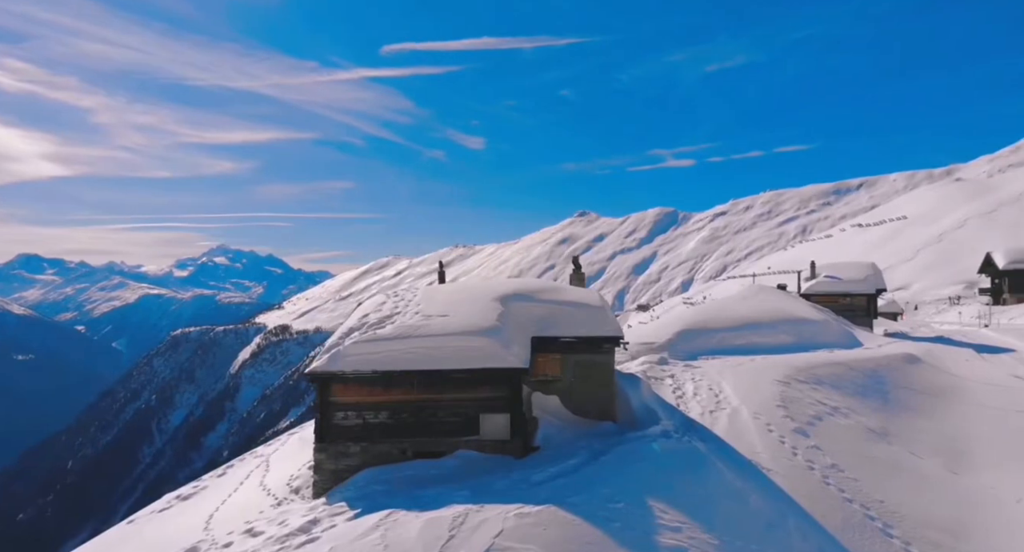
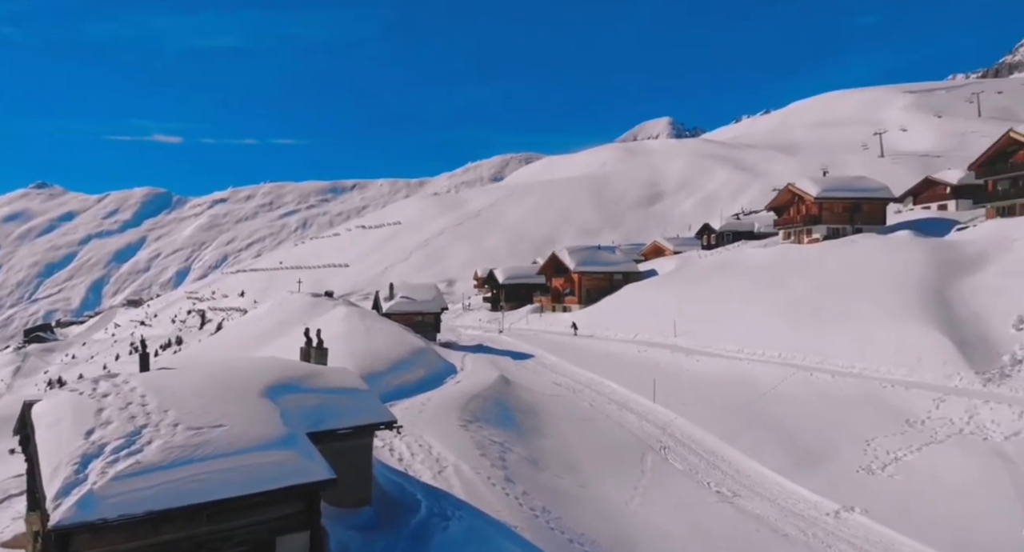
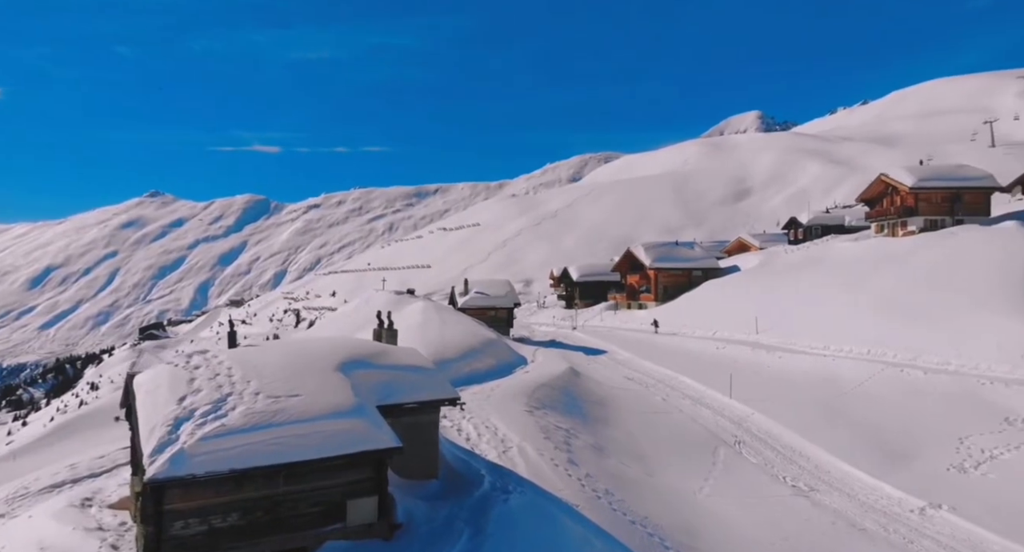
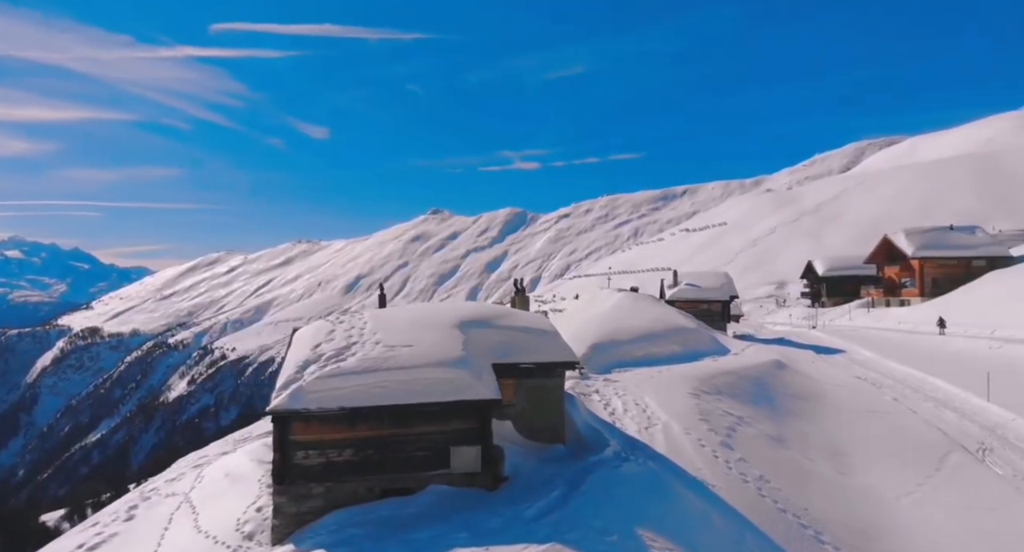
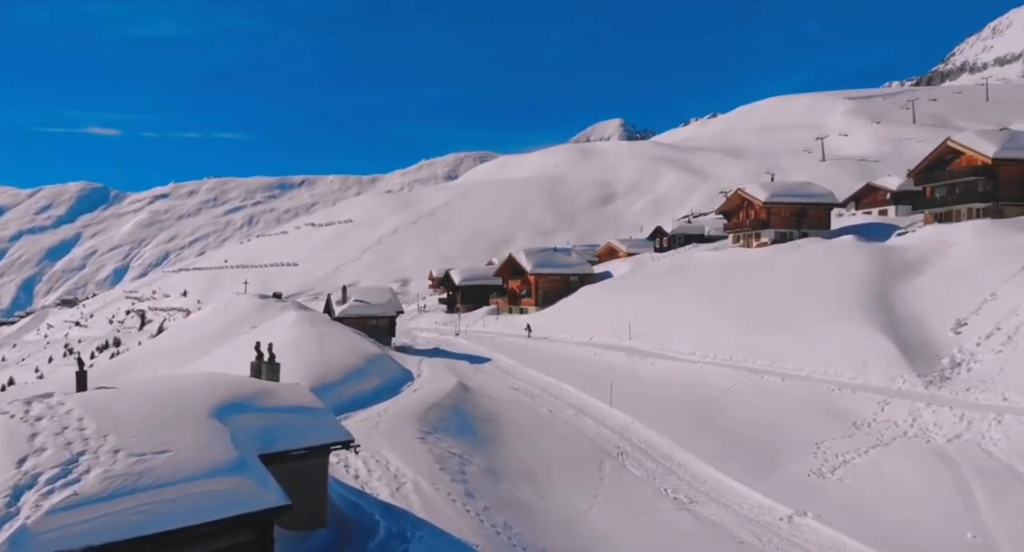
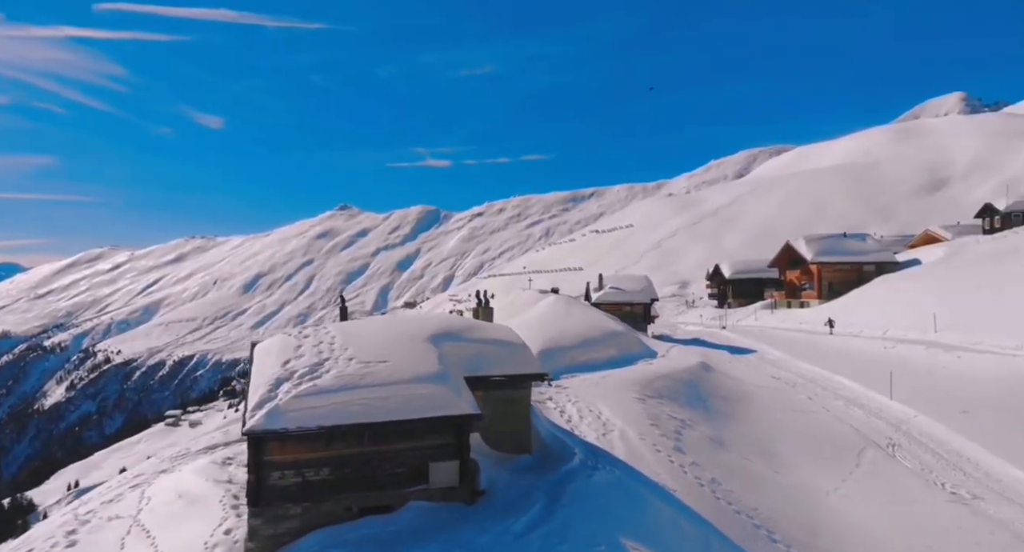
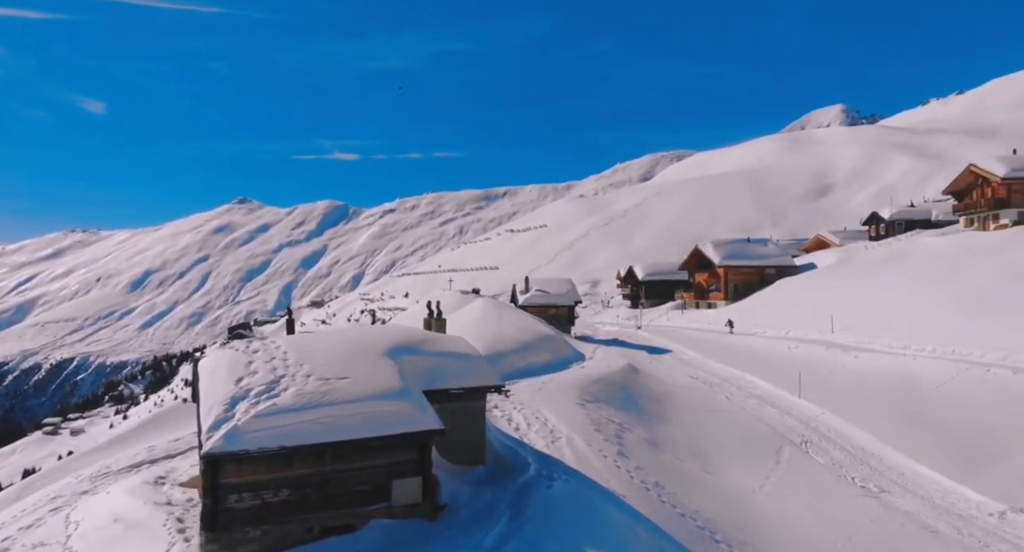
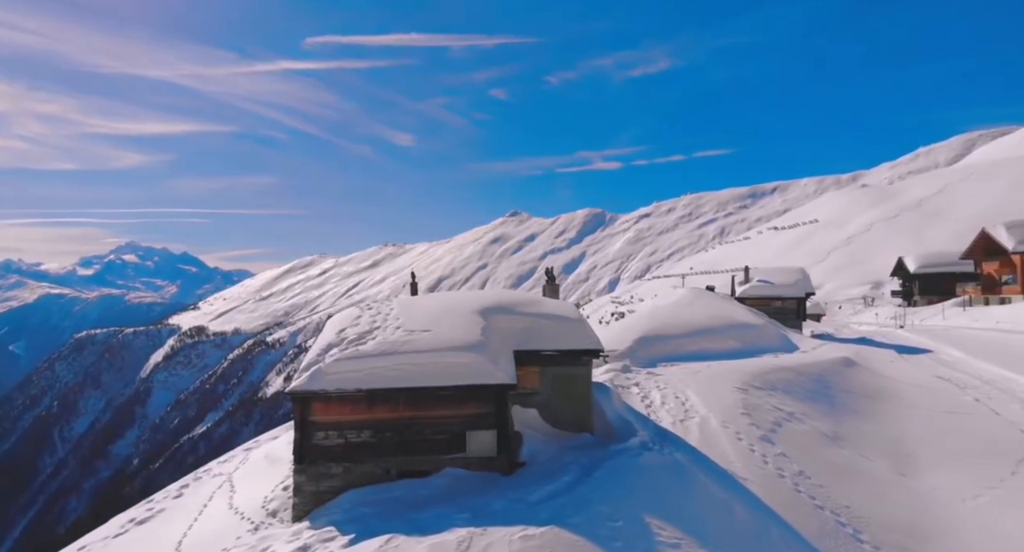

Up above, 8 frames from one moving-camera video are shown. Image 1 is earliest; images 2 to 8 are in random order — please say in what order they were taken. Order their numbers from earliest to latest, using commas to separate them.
8, 4, 6, 7, 3, 2, 5
